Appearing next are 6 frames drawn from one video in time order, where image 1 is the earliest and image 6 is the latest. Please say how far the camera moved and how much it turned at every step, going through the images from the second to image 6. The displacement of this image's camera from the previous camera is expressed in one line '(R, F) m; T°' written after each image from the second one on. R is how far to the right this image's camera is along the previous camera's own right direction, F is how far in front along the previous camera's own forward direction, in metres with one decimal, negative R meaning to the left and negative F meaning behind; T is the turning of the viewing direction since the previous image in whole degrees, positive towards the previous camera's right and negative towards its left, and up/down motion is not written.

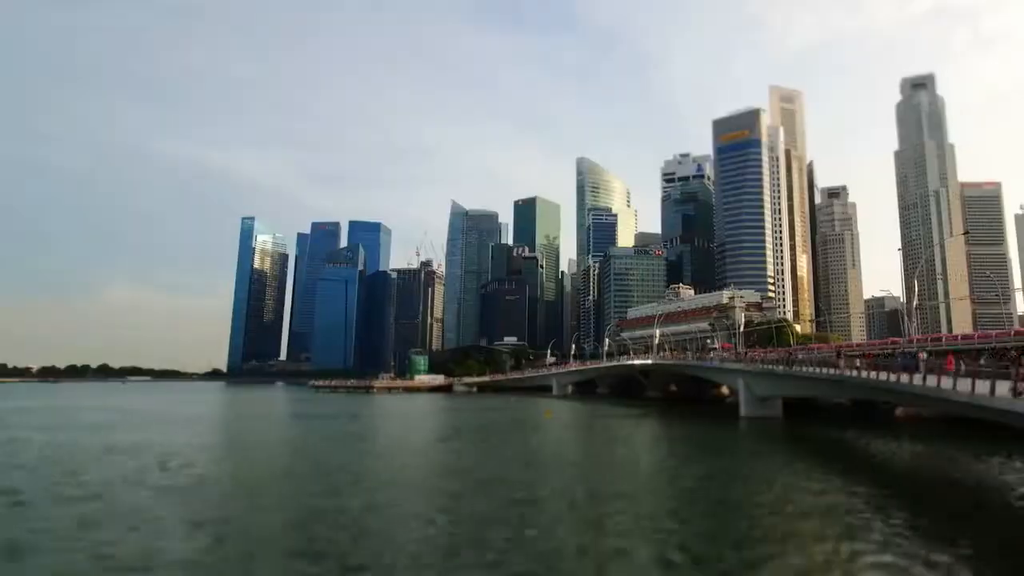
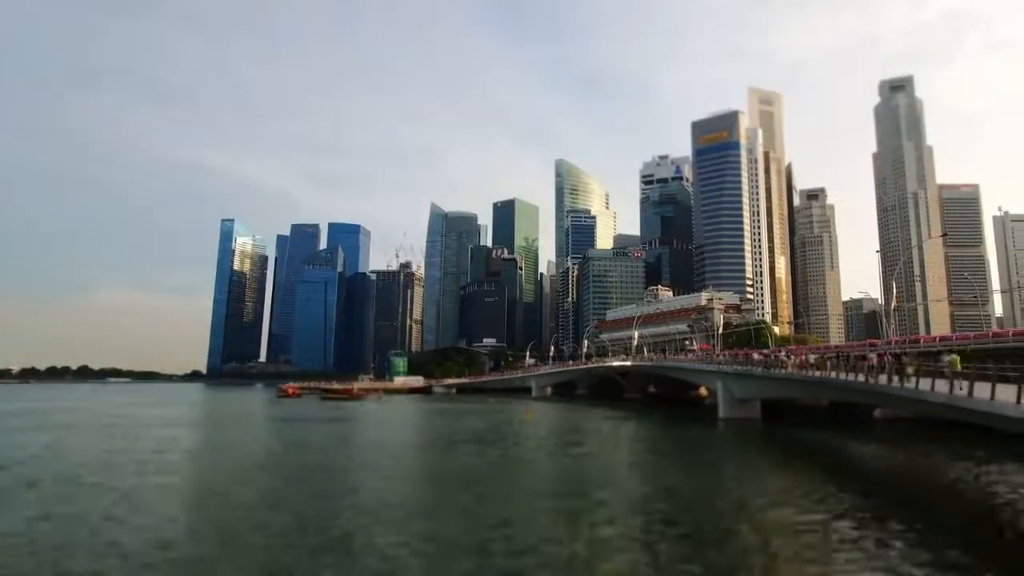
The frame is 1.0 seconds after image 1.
(0.0, +0.5) m; +2°
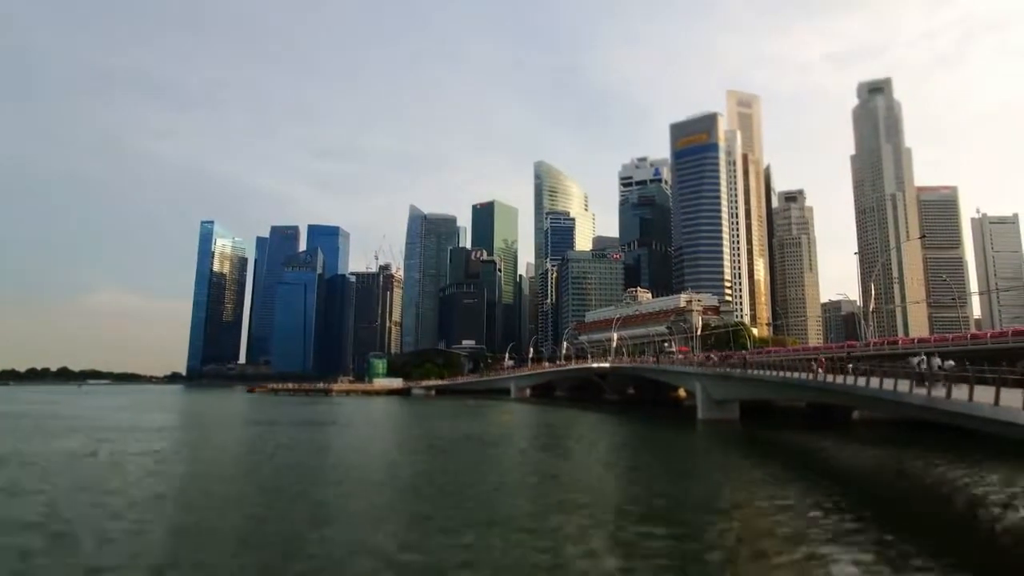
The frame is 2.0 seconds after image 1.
(0.0, +0.5) m; +2°
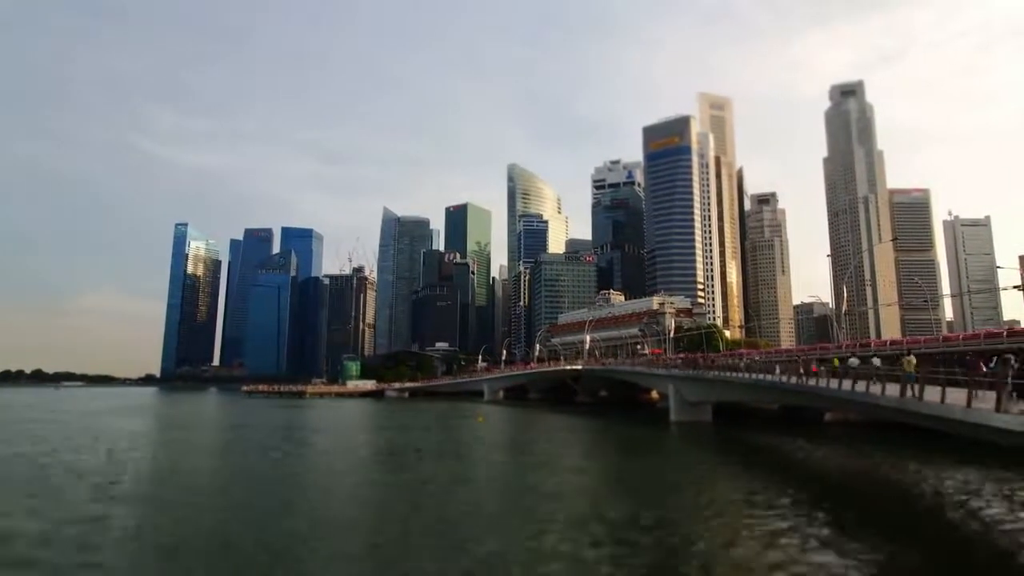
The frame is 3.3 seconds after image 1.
(0.0, +0.7) m; +2°
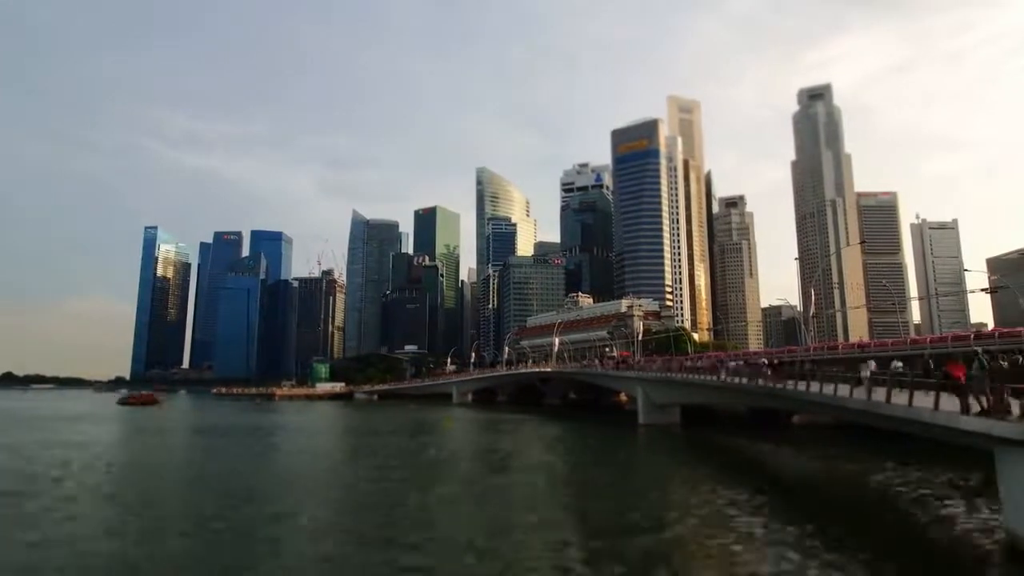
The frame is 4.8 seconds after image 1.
(0.0, +0.7) m; +3°
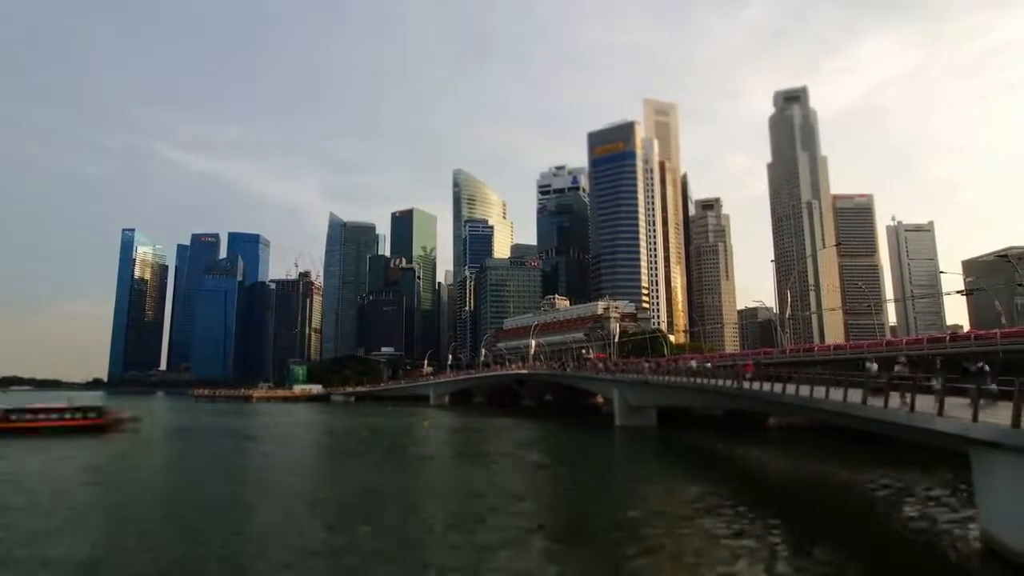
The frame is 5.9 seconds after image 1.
(0.0, +0.5) m; +2°
